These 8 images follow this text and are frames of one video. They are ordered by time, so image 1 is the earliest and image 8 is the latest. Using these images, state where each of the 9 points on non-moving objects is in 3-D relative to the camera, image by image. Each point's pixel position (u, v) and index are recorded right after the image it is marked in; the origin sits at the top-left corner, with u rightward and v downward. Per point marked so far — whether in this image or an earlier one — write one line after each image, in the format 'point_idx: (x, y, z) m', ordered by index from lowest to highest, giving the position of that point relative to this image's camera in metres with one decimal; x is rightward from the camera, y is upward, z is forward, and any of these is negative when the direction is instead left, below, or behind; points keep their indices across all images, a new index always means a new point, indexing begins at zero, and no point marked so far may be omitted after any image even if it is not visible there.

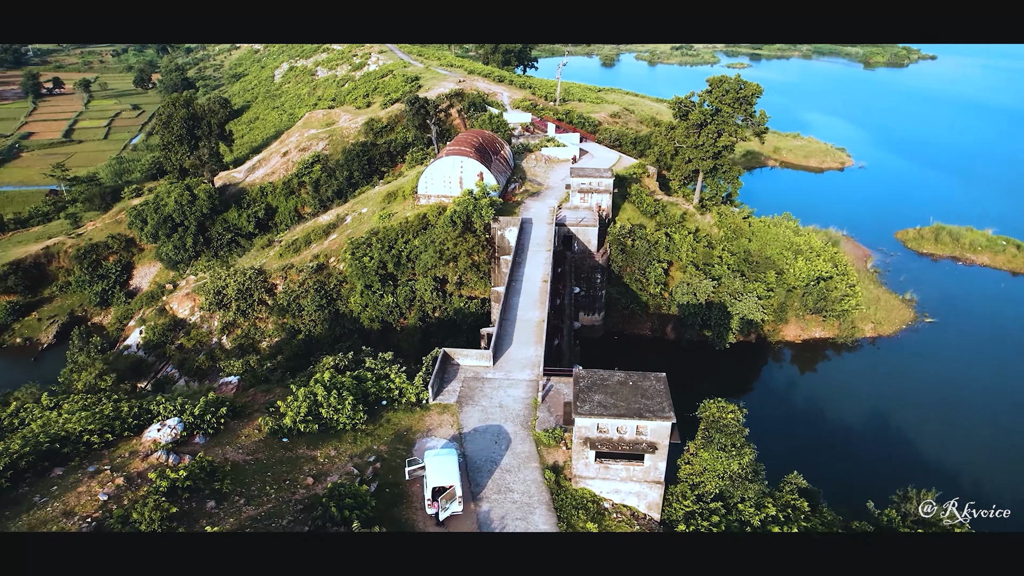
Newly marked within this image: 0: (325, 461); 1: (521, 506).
0: (-4.5, -4.1, +15.9) m
1: (+0.1, -5.0, +15.3) m
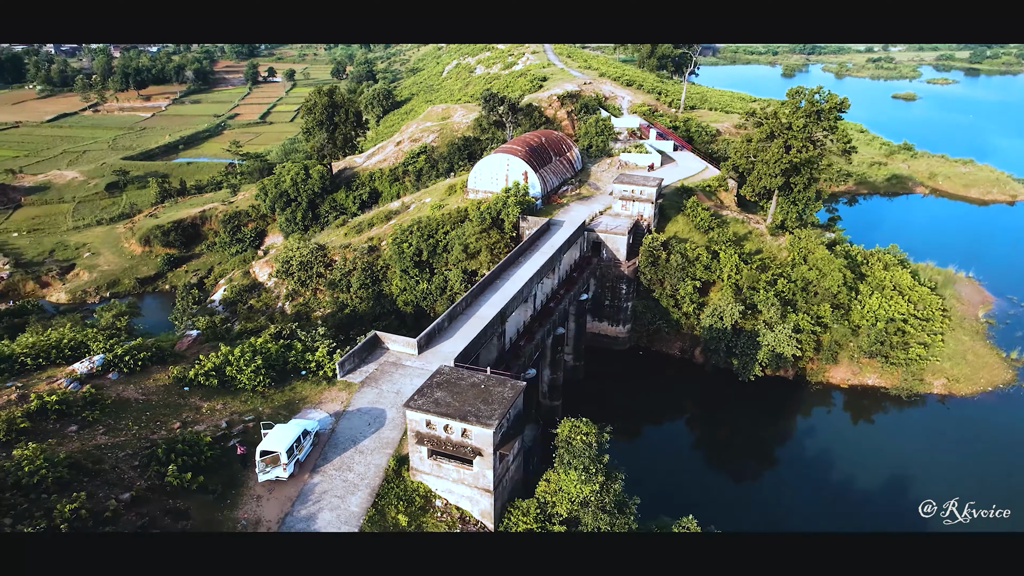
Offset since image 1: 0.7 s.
0: (-8.1, -3.3, +17.6) m
1: (-3.9, -4.7, +15.9) m
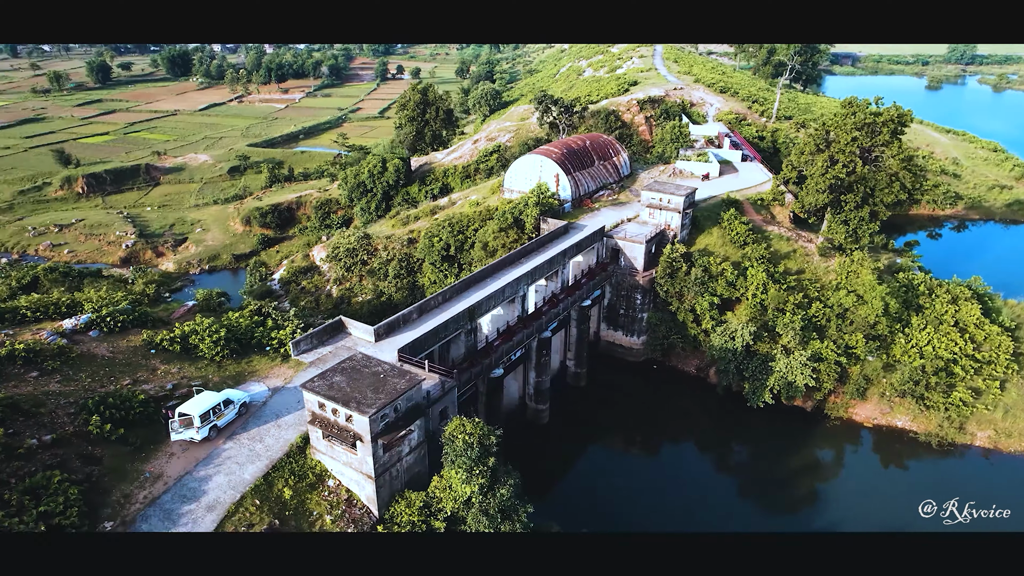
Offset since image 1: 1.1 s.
0: (-10.3, -2.5, +19.4) m
1: (-6.6, -4.2, +16.9) m
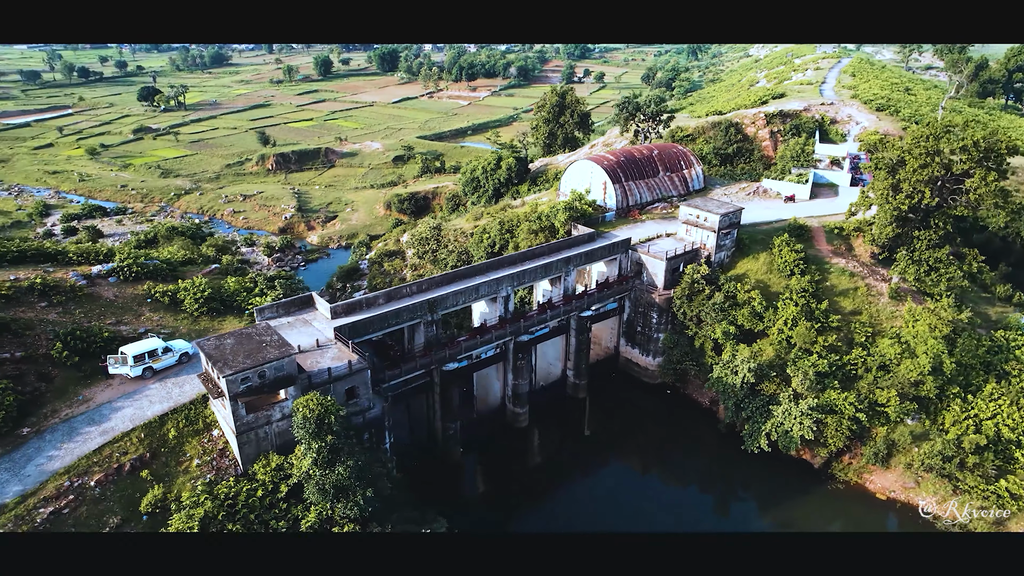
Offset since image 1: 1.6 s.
0: (-12.7, -1.0, +22.8) m
1: (-10.1, -3.2, +19.5) m
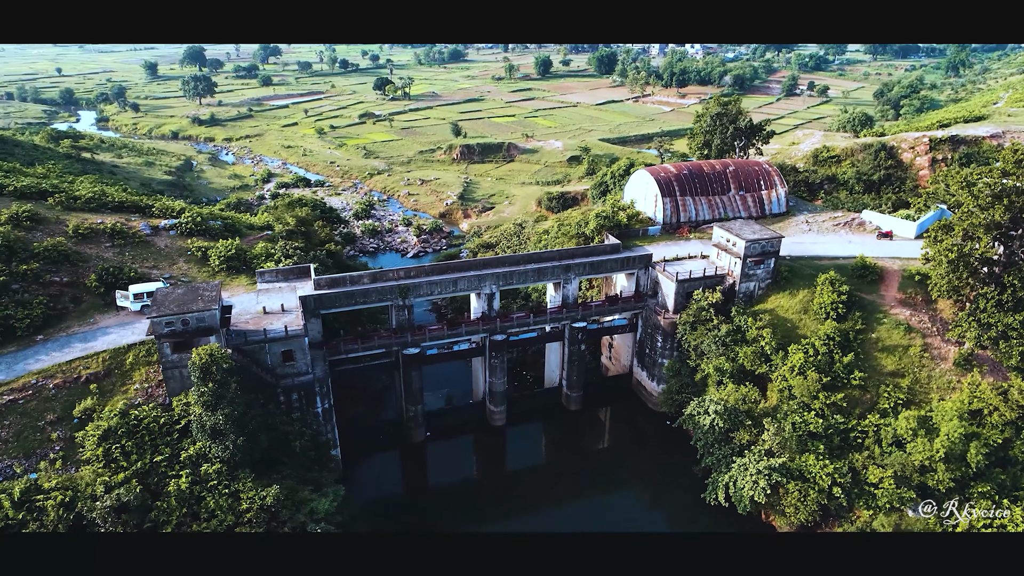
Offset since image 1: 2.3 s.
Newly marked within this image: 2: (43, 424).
0: (-13.9, +0.9, +27.4) m
1: (-12.8, -1.5, +23.4) m
2: (-13.8, -4.0, +19.7) m
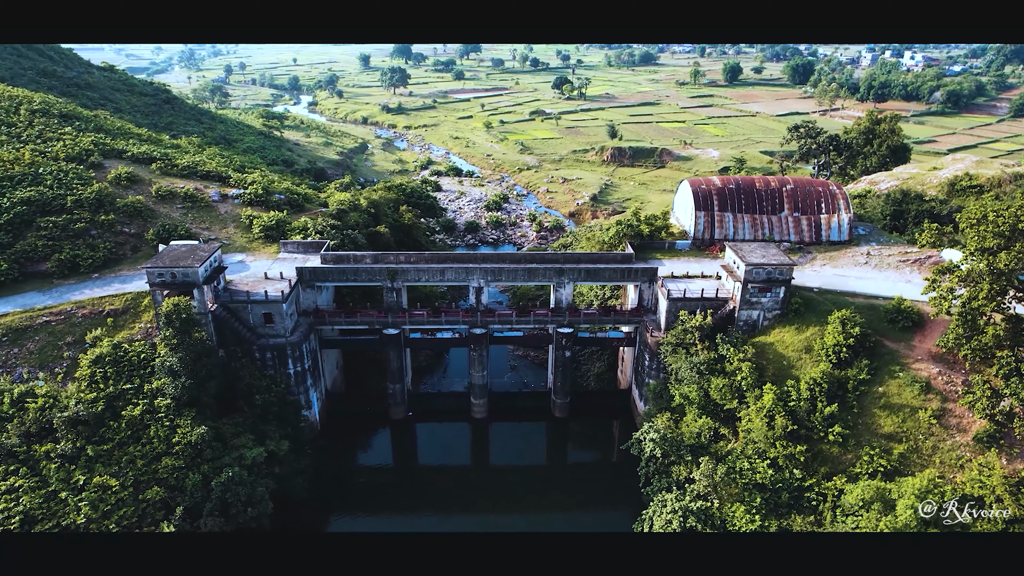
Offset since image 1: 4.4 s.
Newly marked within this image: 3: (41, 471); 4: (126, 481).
0: (-13.5, +2.7, +31.3) m
1: (-13.9, +0.3, +27.2) m
2: (-16.1, -2.0, +24.0) m
3: (-13.9, -5.4, +19.9) m
4: (-11.5, -5.8, +20.0) m
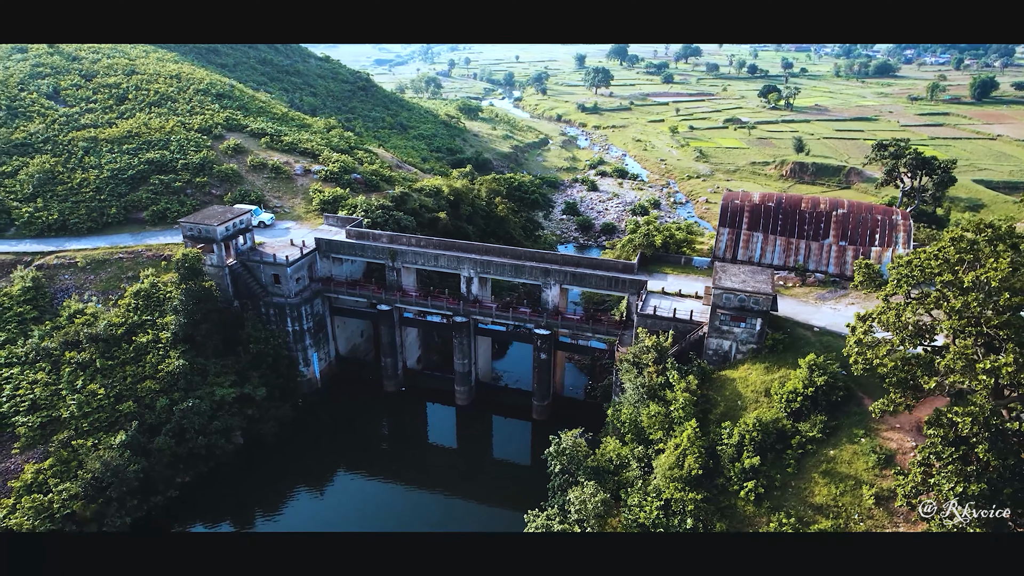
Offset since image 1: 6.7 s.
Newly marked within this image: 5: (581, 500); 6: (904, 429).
0: (-11.6, +4.7, +35.3) m
1: (-13.5, +2.4, +31.6) m
2: (-17.0, +0.5, +29.2) m
3: (-16.7, -3.1, +24.7) m
4: (-14.4, -3.8, +24.1) m
5: (+2.3, -6.2, +19.0) m
6: (+11.1, -3.9, +18.7) m
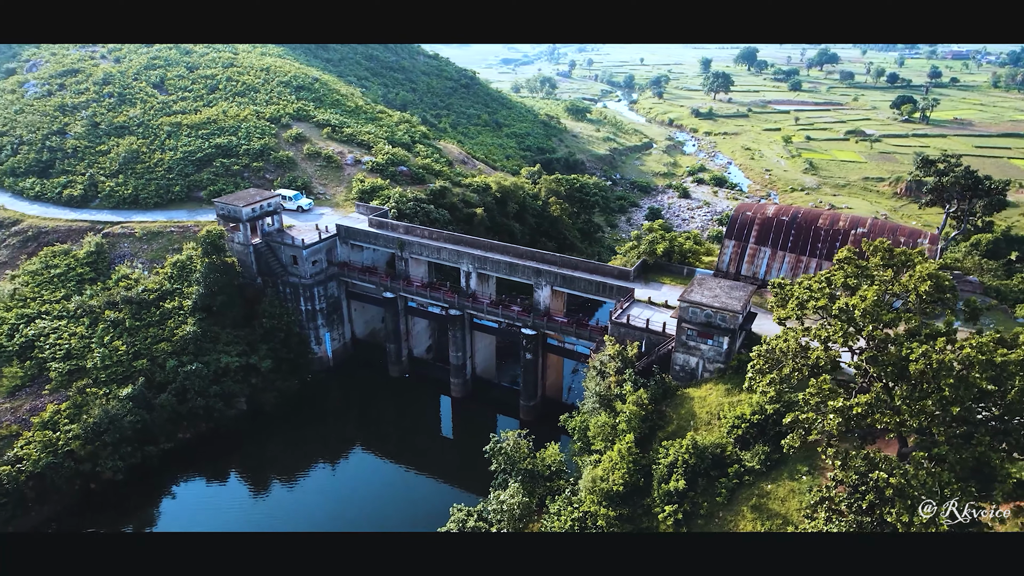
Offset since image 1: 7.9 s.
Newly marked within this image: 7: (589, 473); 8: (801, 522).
0: (-9.8, +5.6, +37.3) m
1: (-12.5, +3.5, +34.0) m
2: (-16.5, +1.9, +32.3) m
3: (-17.3, -1.6, +27.8) m
4: (-15.2, -2.5, +26.8) m
5: (0.0, -6.2, +18.8) m
6: (+8.8, -4.6, +16.9) m
7: (+2.1, -5.4, +19.1) m
8: (+7.2, -5.6, +16.4) m
